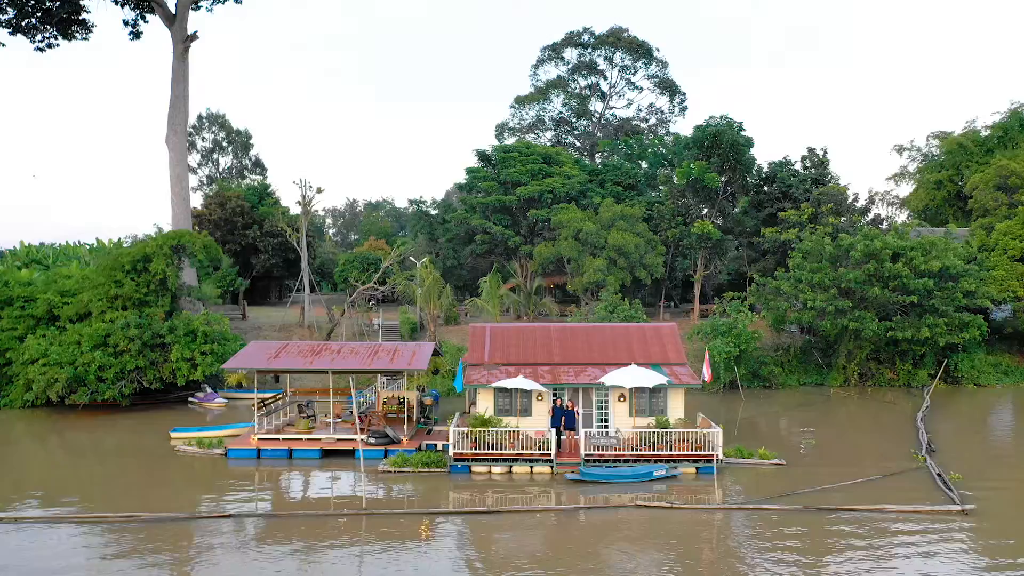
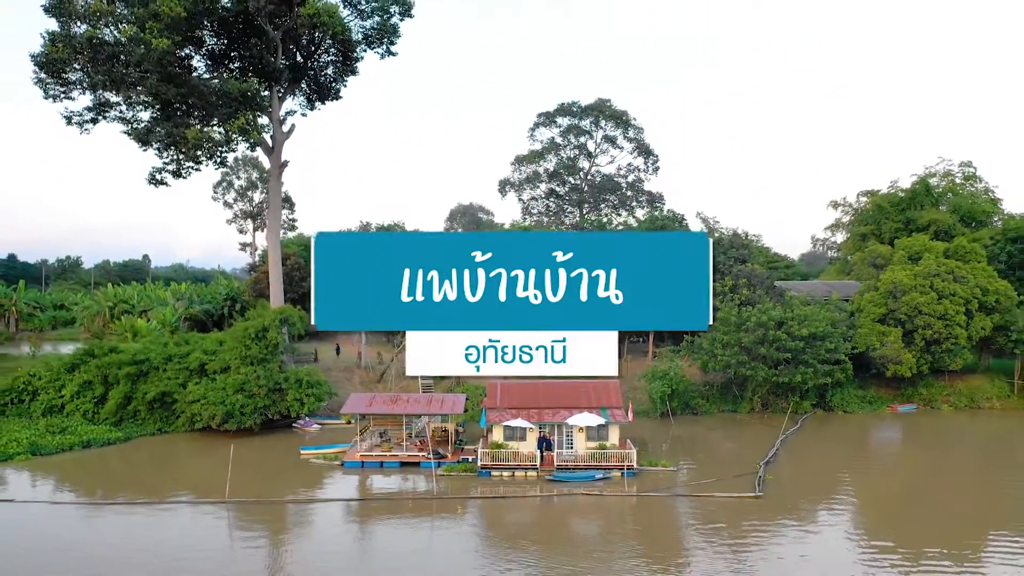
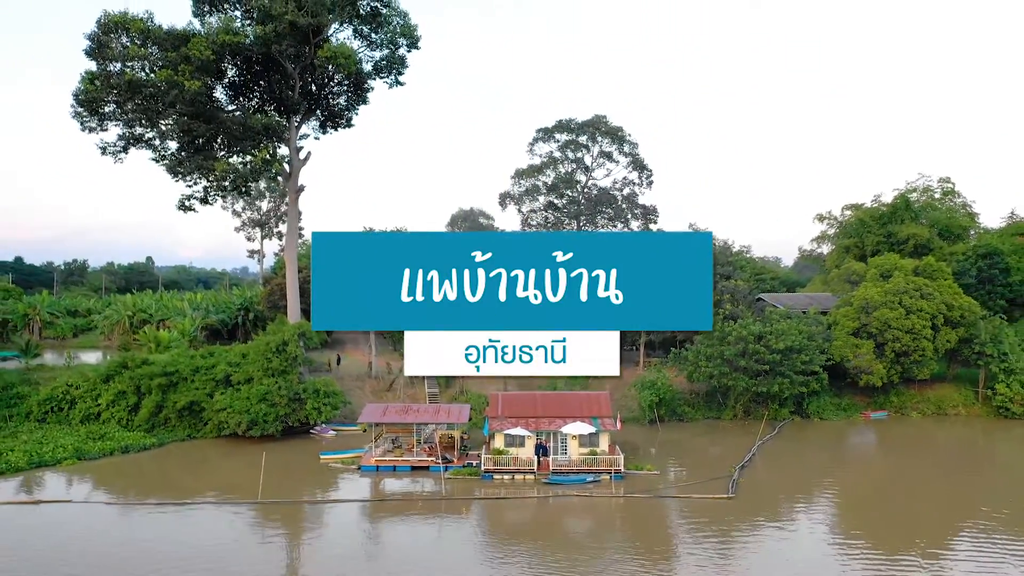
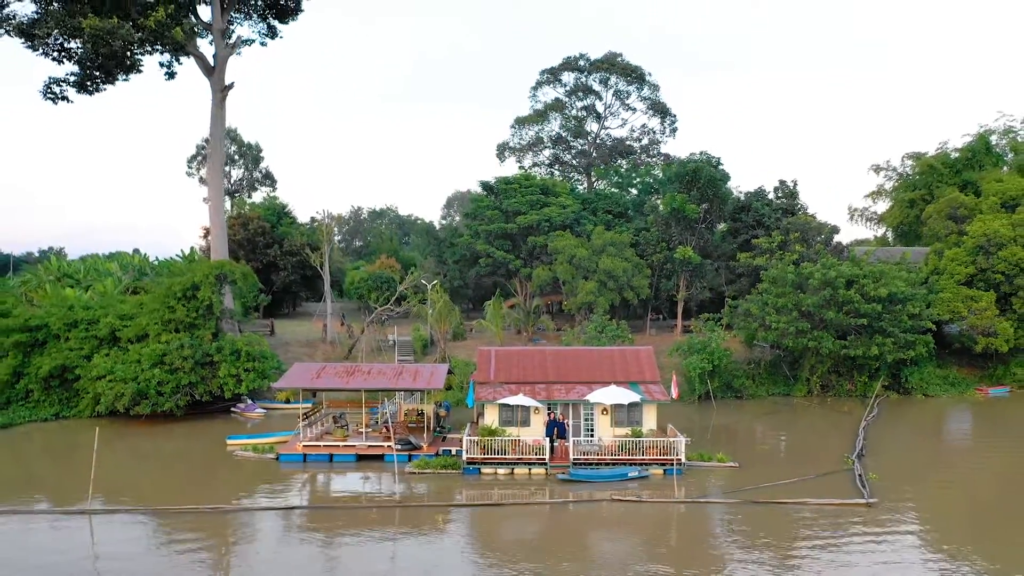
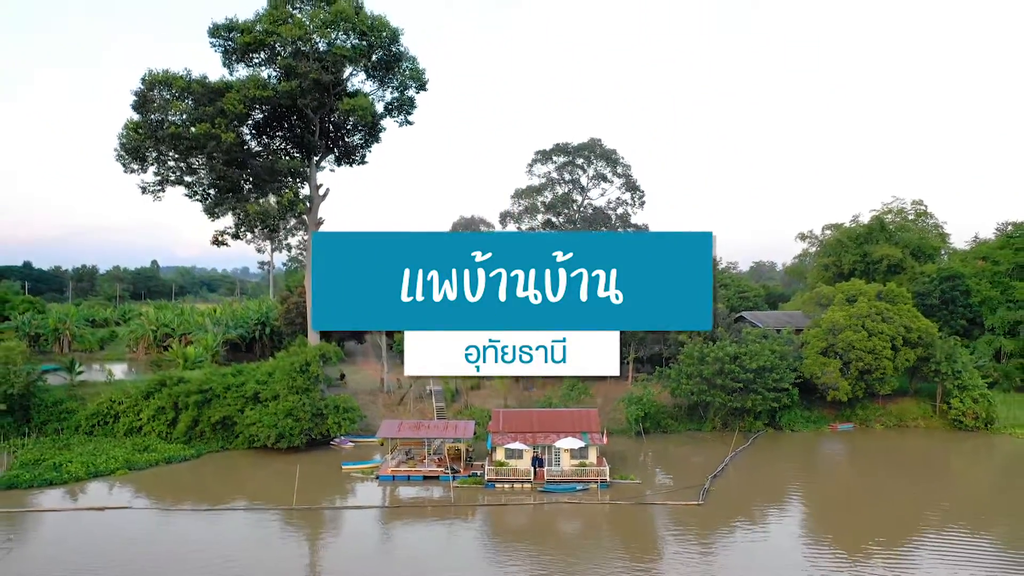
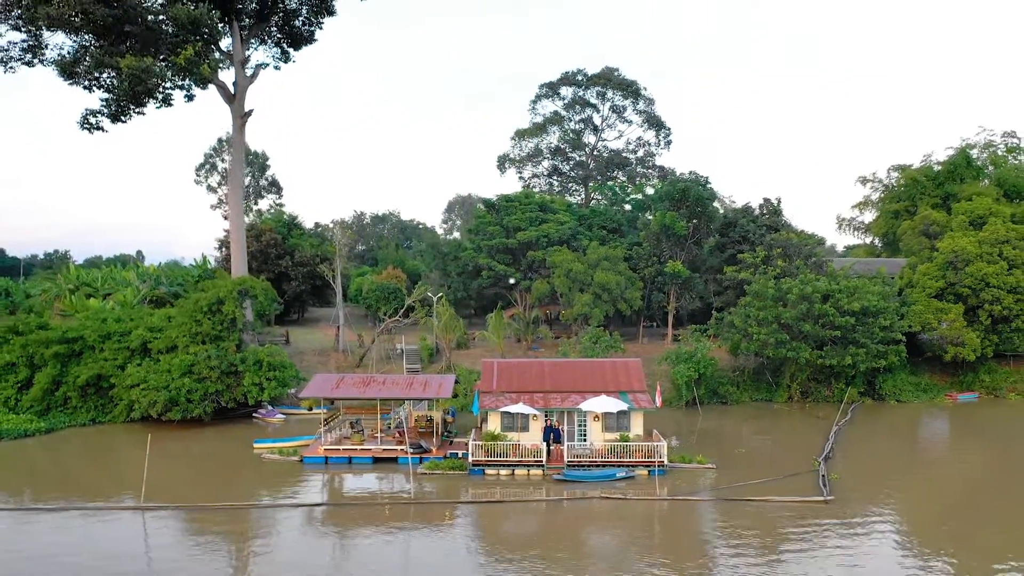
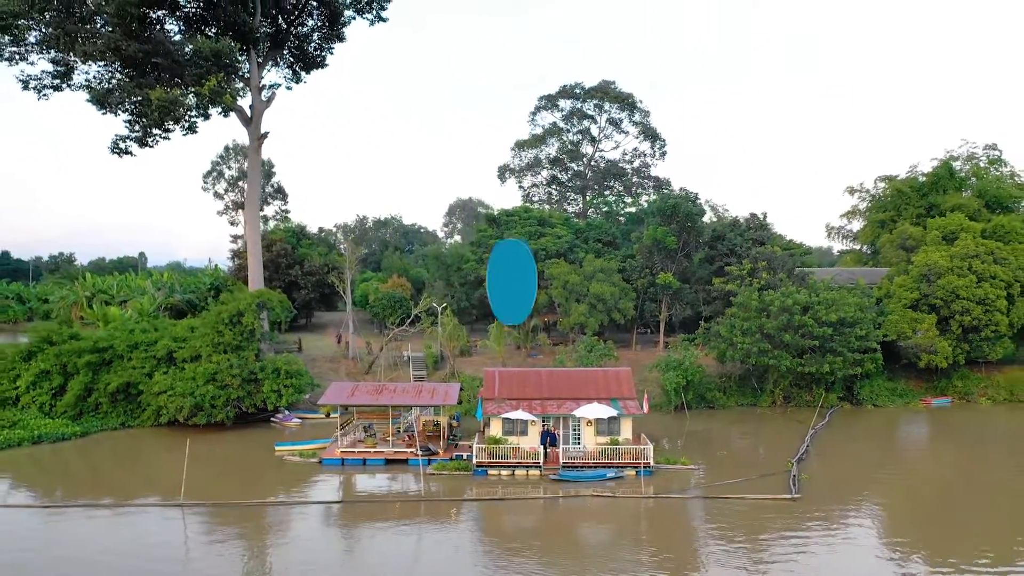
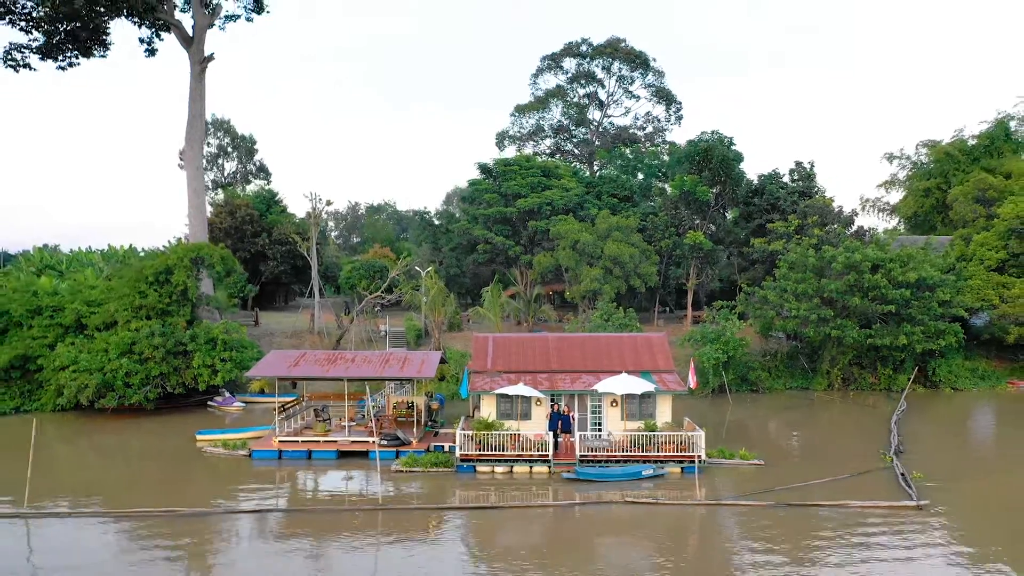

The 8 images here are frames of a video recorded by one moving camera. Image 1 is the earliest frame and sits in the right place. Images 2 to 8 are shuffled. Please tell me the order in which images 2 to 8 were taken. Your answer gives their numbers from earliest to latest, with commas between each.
8, 4, 6, 7, 2, 3, 5
